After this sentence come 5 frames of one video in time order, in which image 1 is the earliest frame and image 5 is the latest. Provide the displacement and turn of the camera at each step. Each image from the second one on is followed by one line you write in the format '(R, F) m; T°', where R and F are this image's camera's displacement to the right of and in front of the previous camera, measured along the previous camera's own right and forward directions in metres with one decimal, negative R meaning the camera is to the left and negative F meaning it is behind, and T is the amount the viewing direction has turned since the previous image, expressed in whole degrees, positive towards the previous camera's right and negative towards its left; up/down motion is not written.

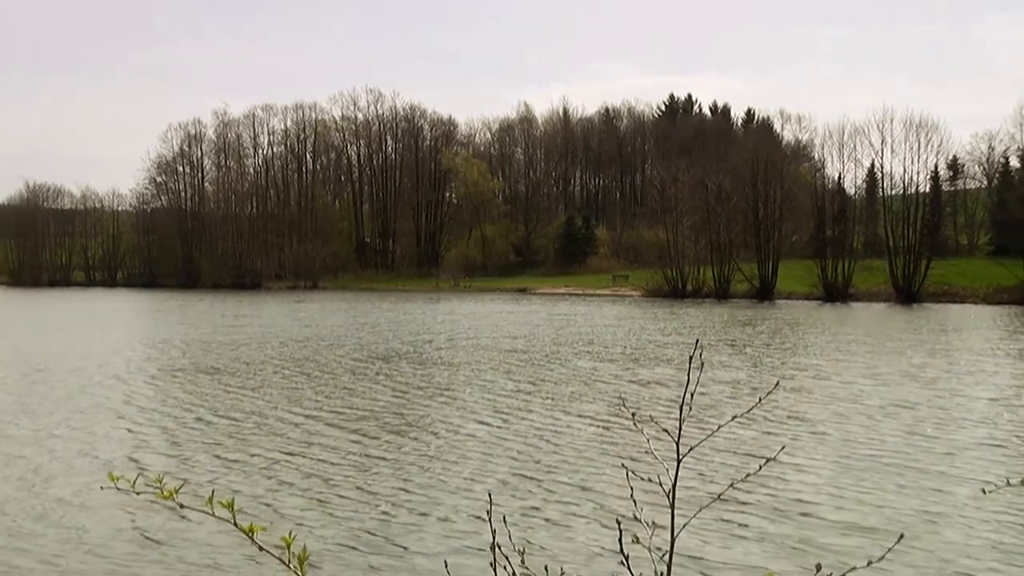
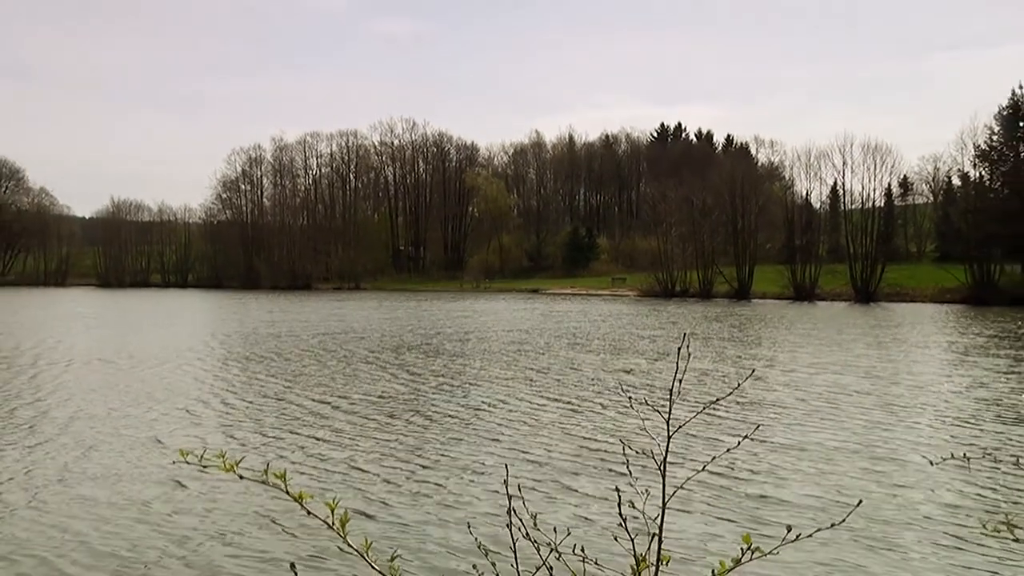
(-0.2, -2.3) m; 0°
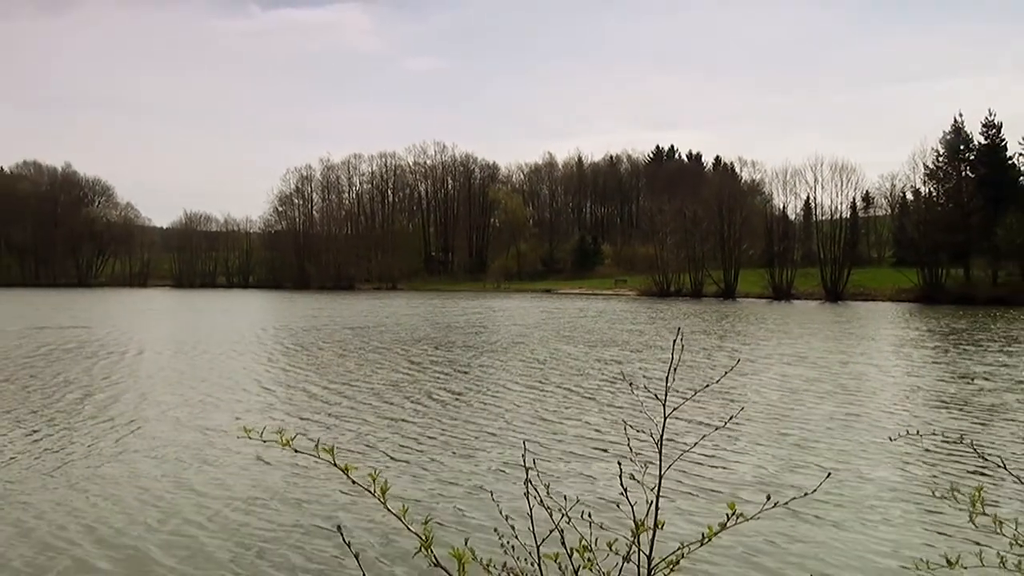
(-0.2, -2.5) m; -1°
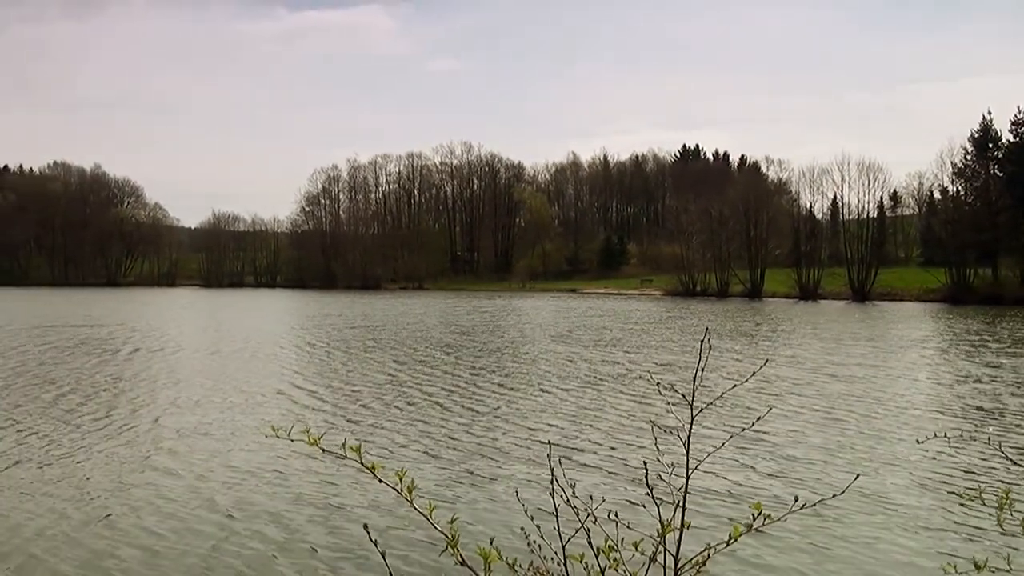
(-0.4, 0.0) m; -1°
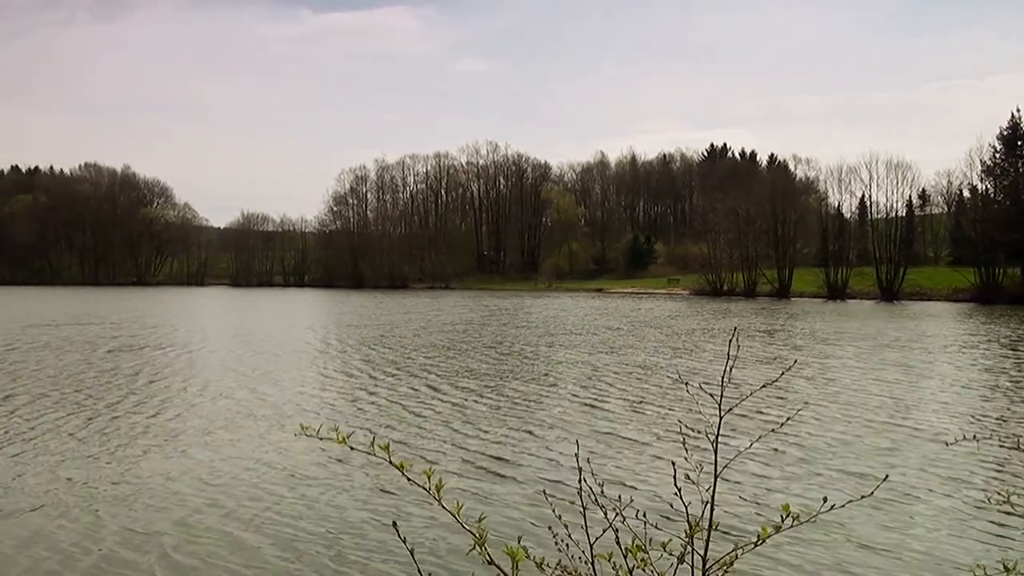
(-0.5, 0.0) m; 0°
